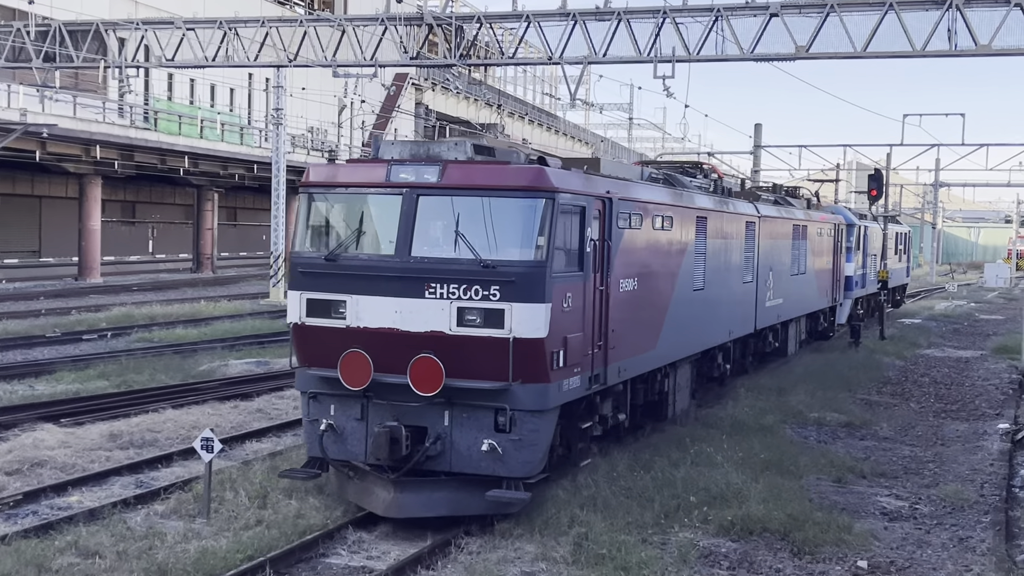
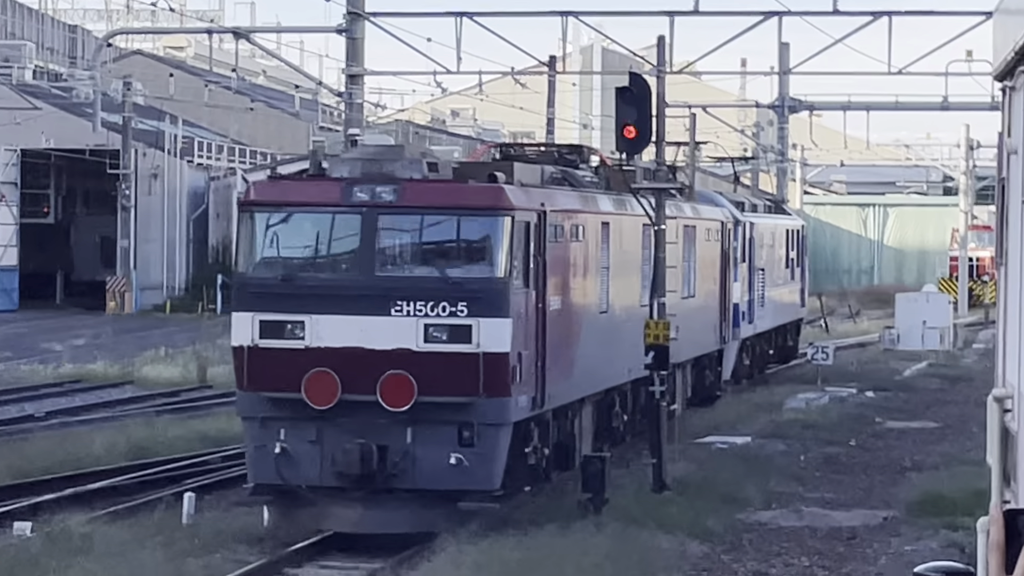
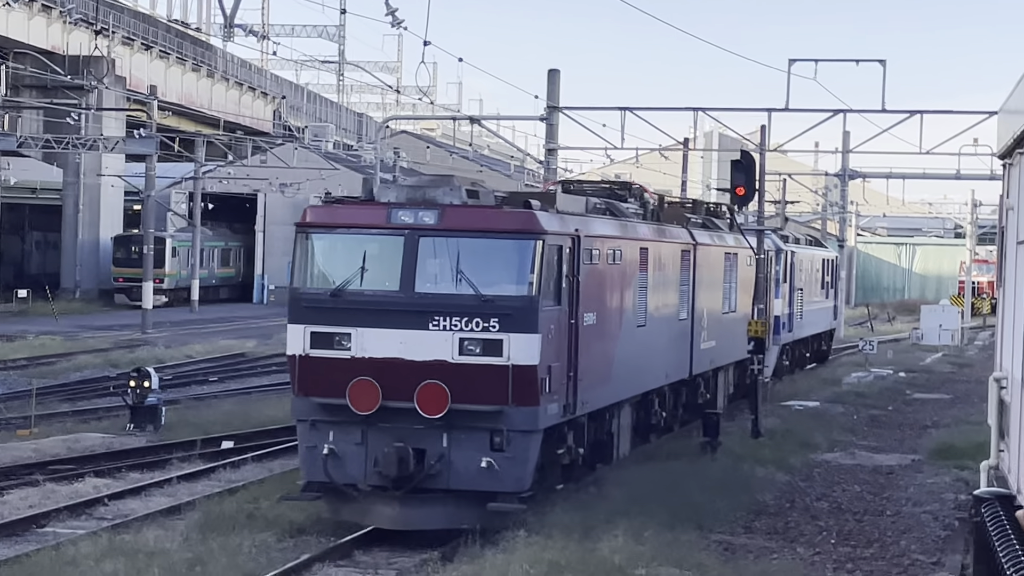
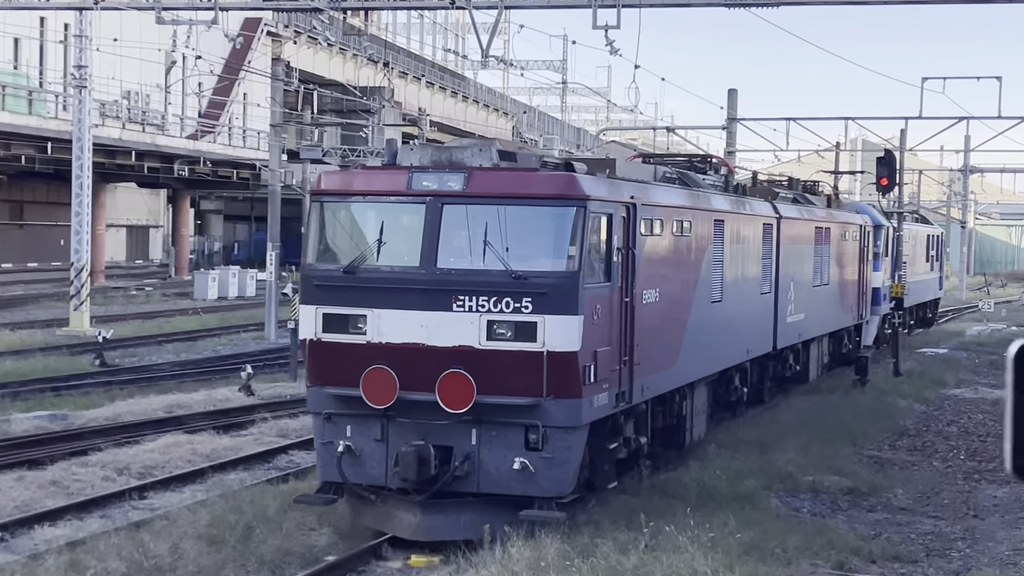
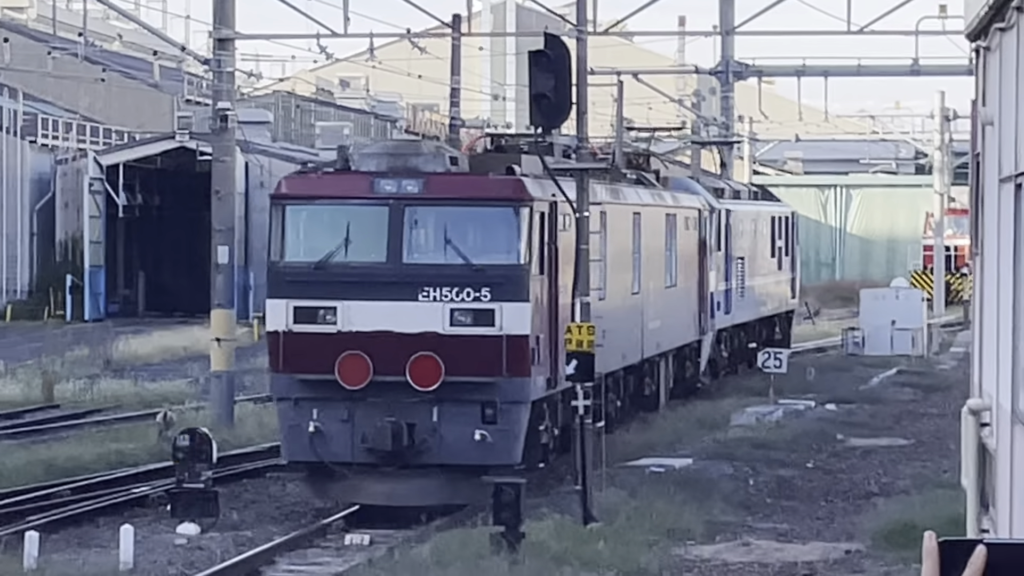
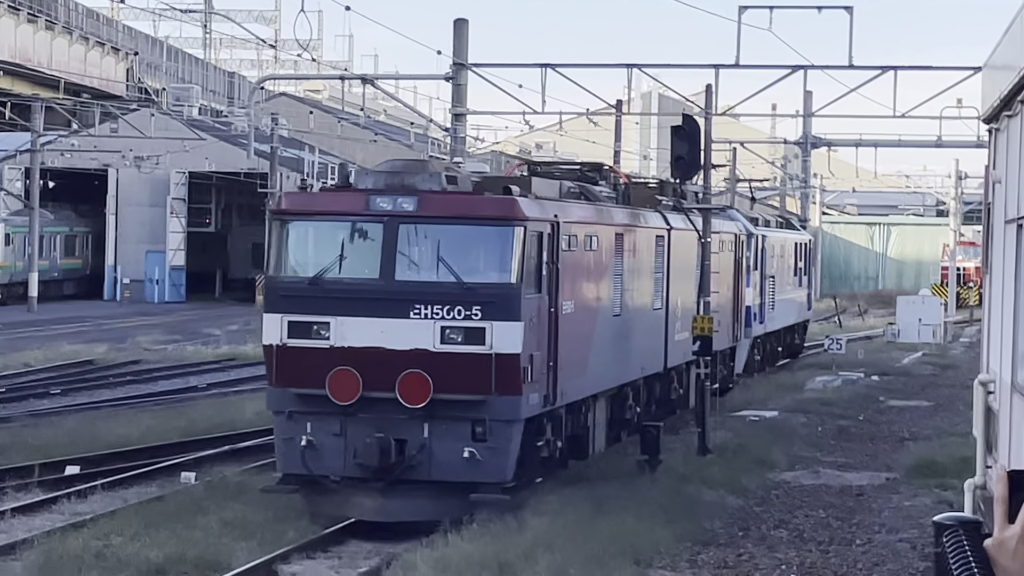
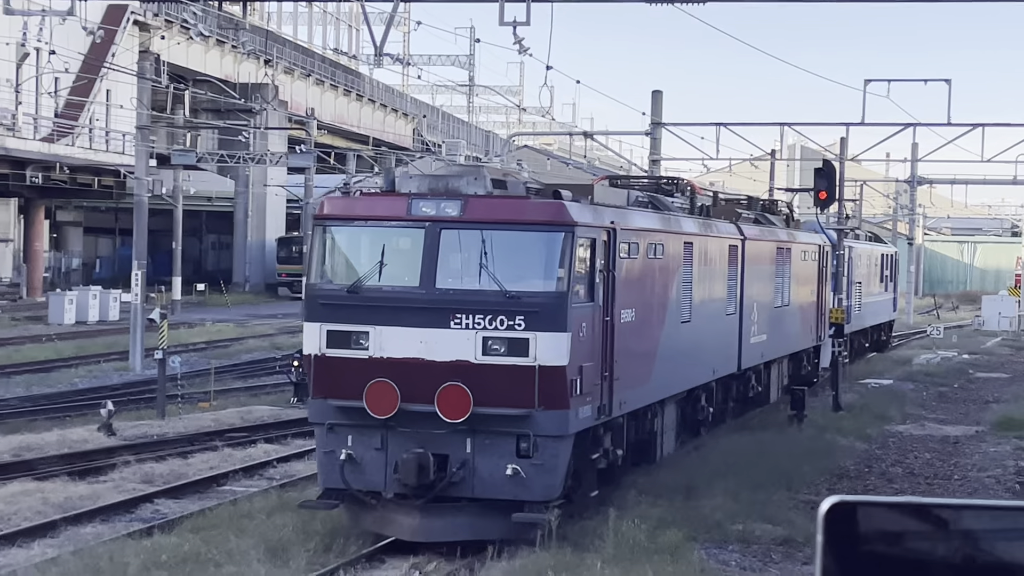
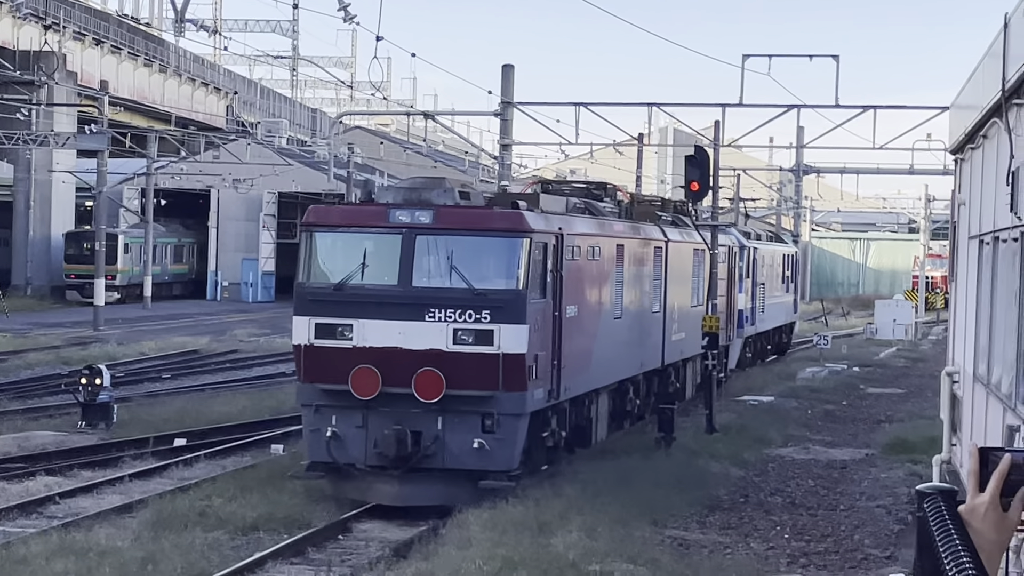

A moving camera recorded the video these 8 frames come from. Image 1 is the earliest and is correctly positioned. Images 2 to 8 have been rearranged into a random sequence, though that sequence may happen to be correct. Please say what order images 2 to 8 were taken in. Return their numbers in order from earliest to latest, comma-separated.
4, 7, 3, 8, 6, 2, 5
